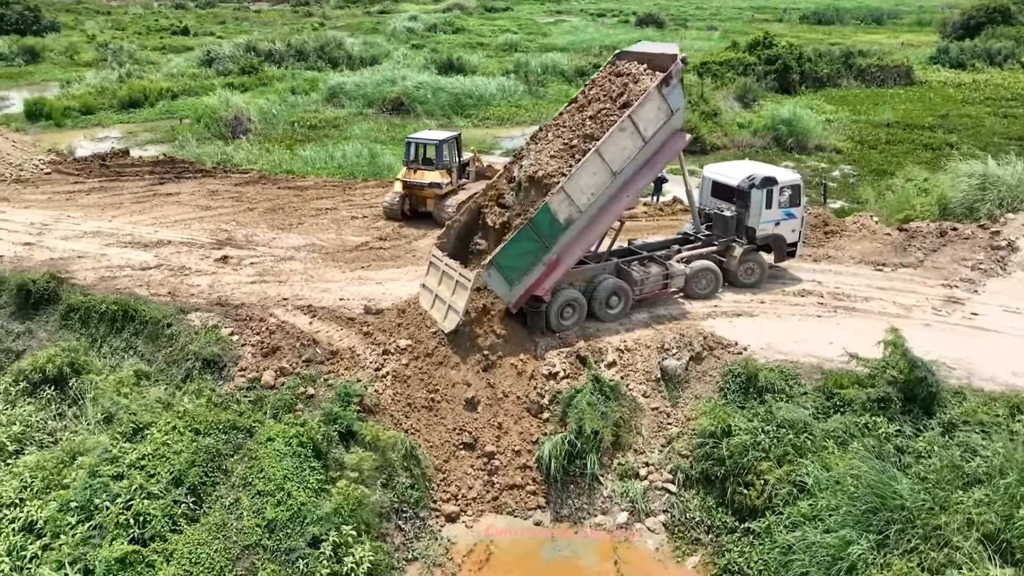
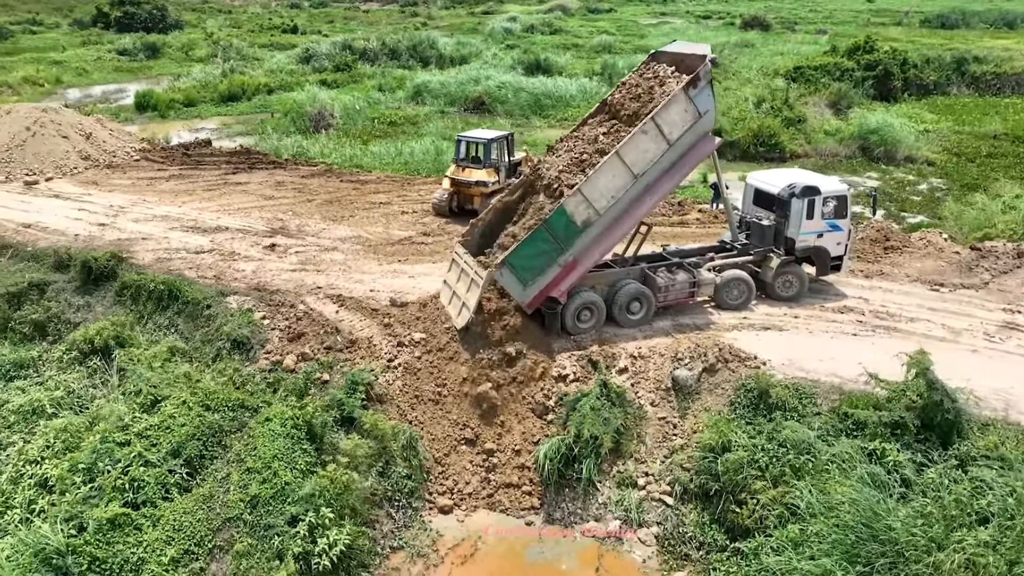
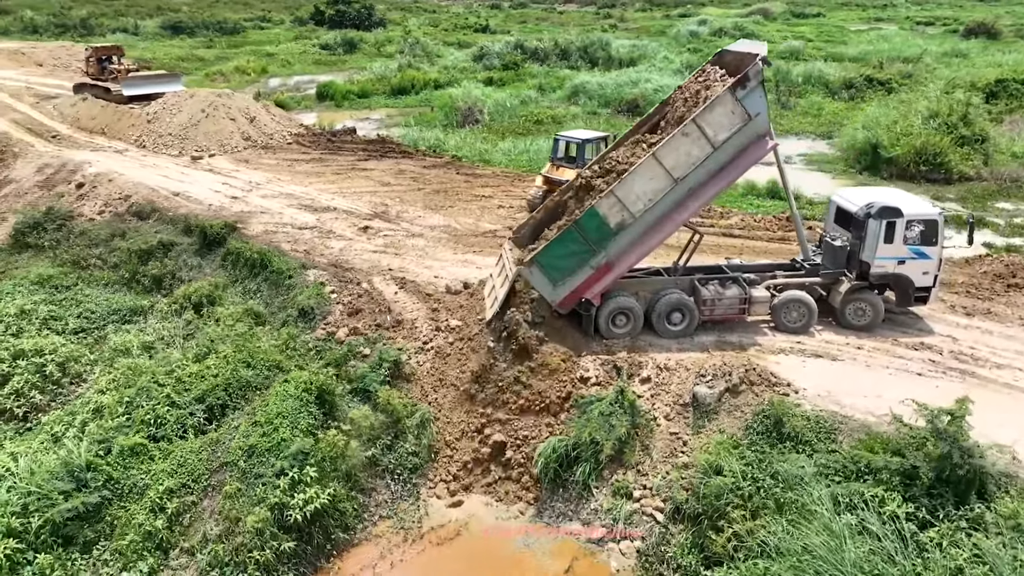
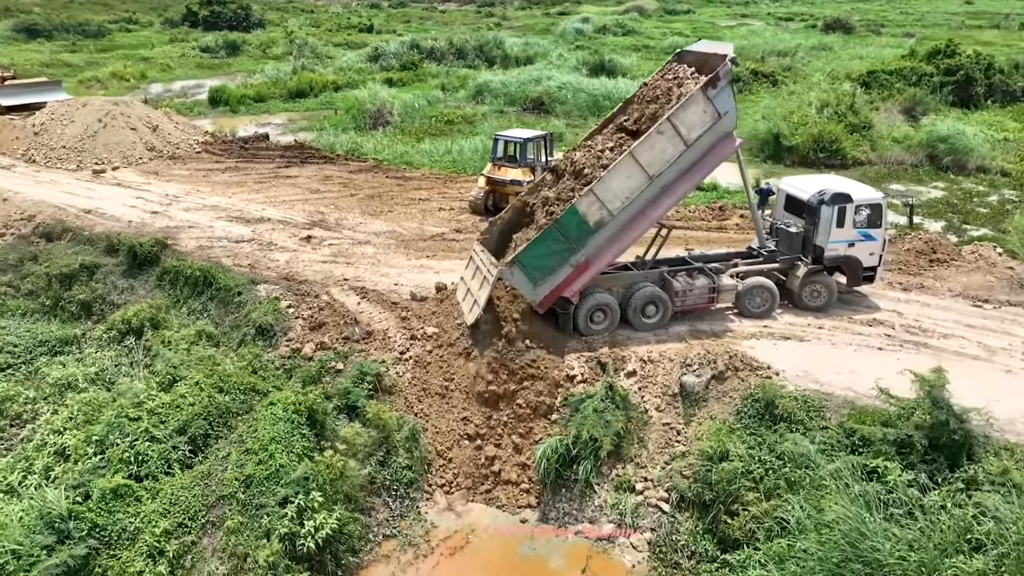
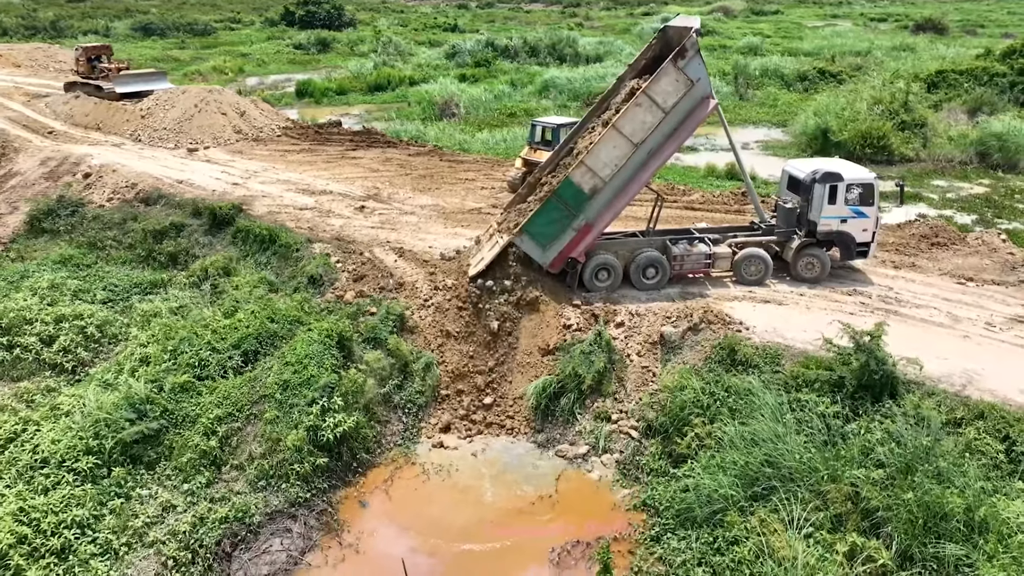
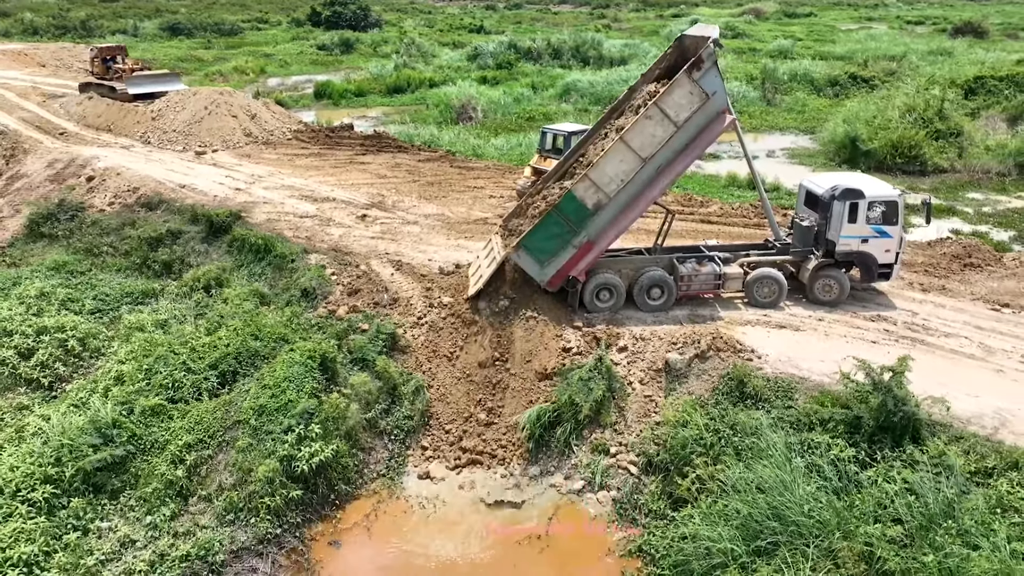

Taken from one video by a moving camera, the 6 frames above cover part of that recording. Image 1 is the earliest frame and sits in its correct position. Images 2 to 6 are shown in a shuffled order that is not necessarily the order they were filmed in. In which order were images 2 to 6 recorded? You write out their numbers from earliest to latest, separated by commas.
2, 4, 3, 6, 5
